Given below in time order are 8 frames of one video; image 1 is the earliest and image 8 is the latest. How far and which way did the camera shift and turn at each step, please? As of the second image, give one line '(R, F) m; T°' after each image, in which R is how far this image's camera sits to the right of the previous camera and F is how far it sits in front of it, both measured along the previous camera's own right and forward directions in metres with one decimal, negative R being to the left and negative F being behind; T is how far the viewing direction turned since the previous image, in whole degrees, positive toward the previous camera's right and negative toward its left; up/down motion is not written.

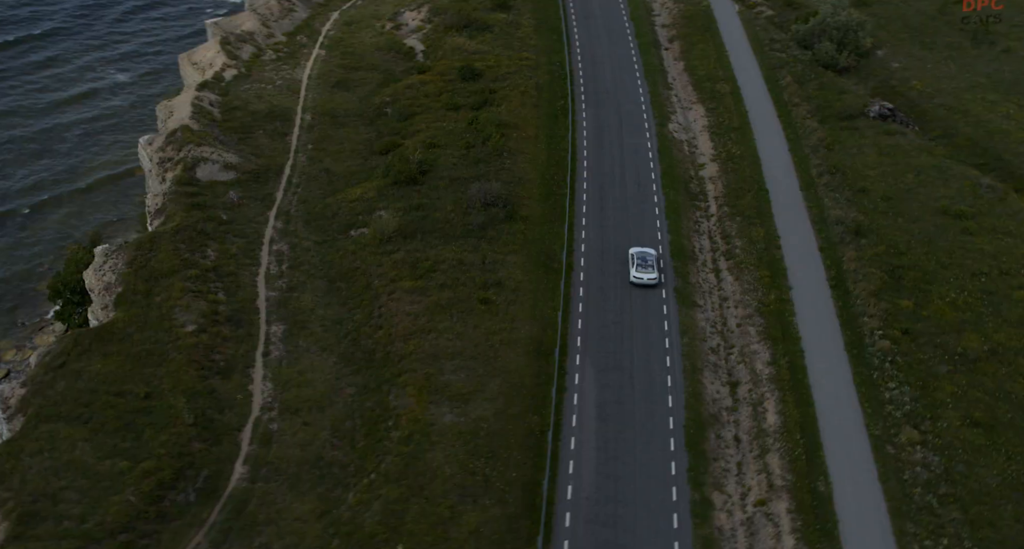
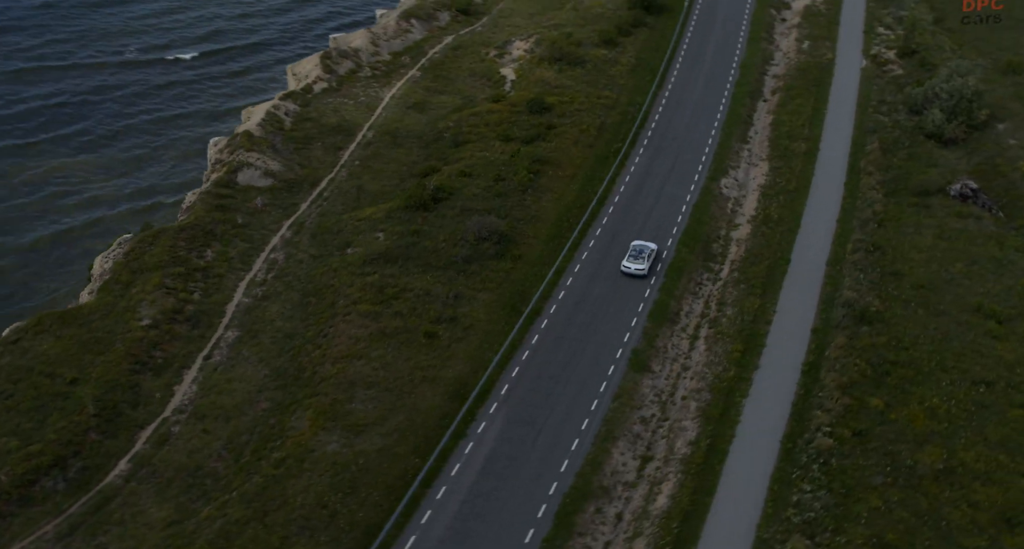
(+11.0, +3.5) m; -12°
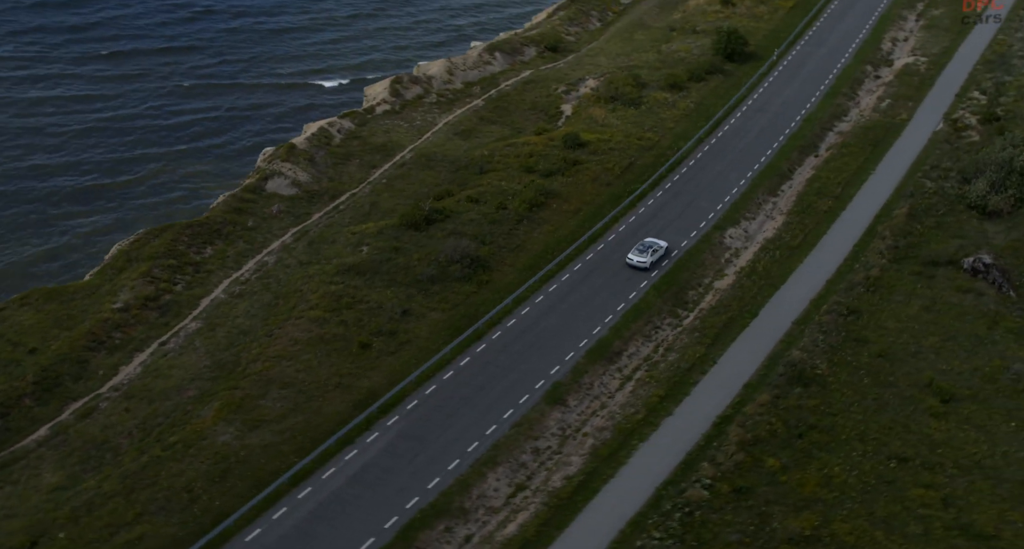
(+9.9, +0.8) m; -9°
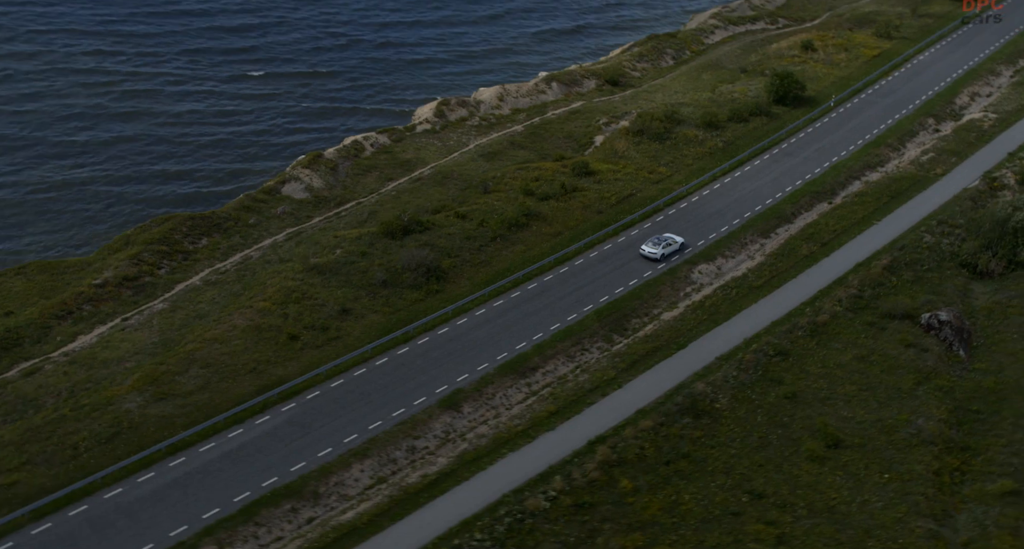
(+9.6, -0.3) m; -7°
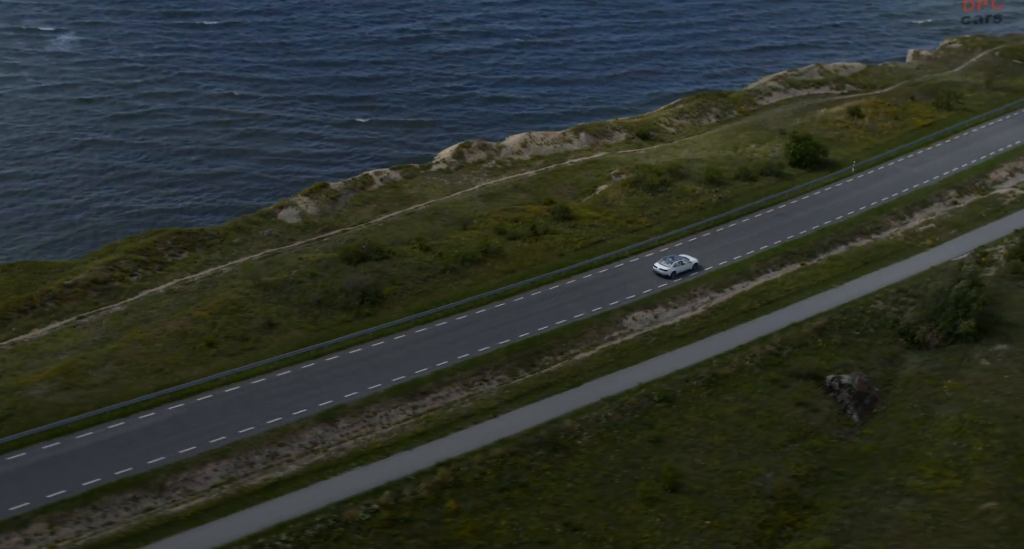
(+10.0, -0.8) m; -6°
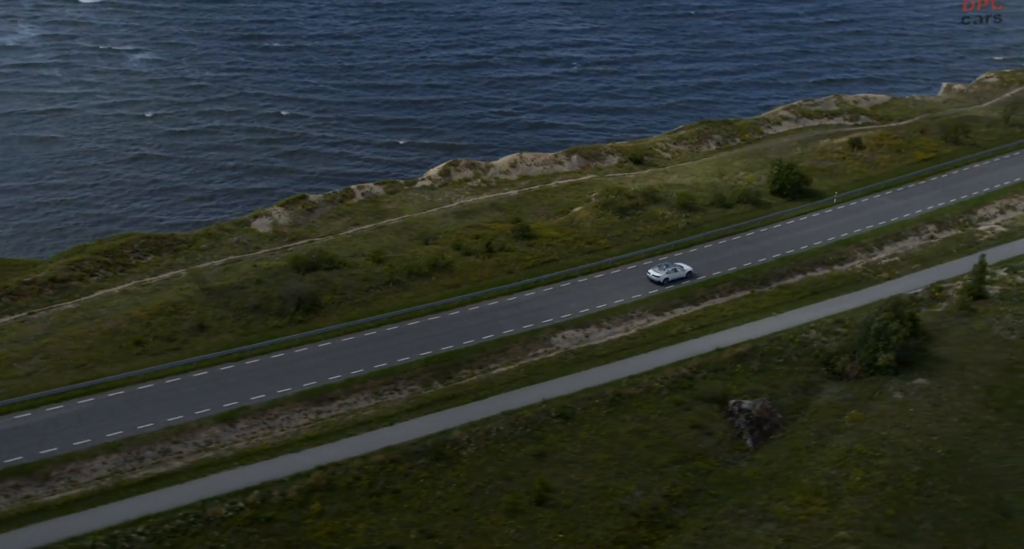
(+6.8, -0.7) m; -3°
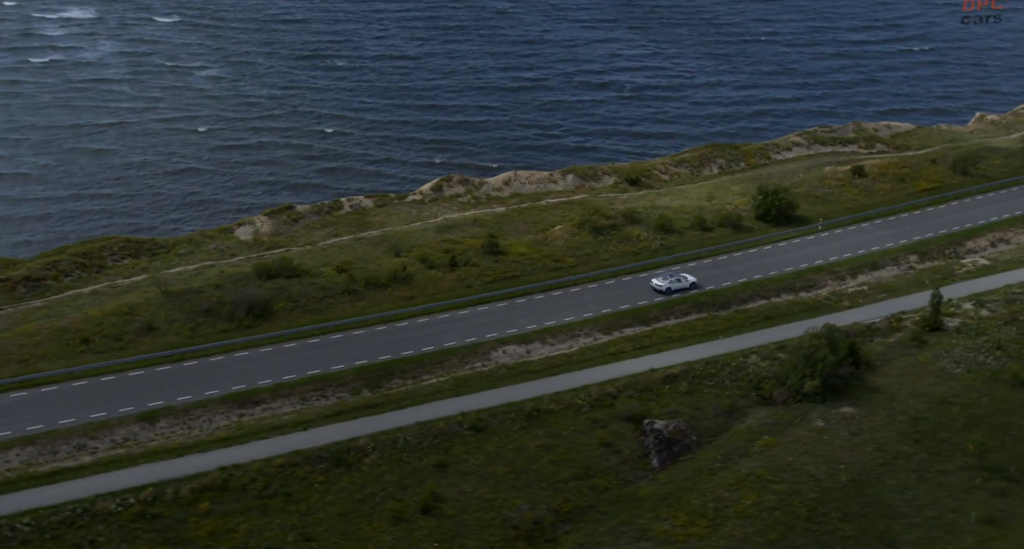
(+6.1, -0.7) m; -3°
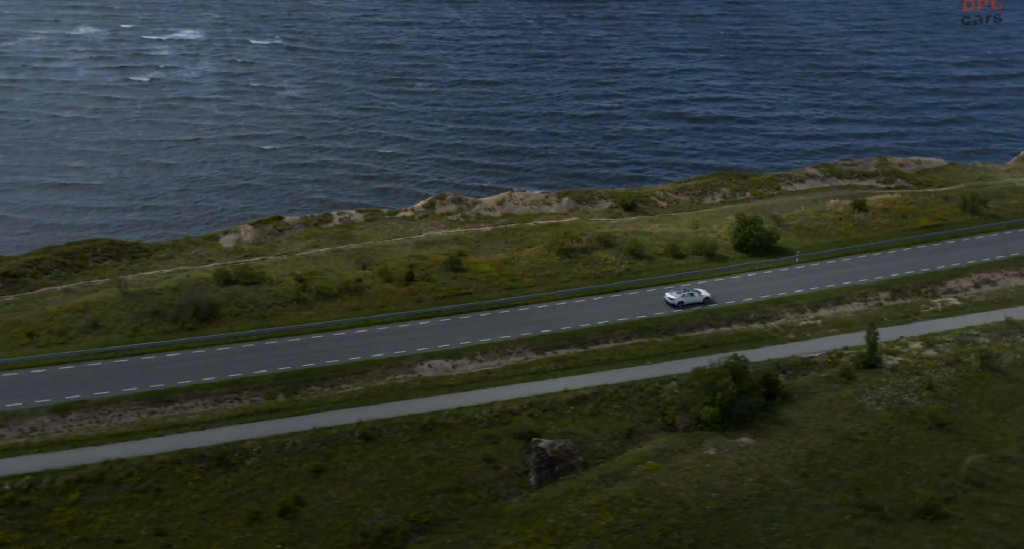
(+8.2, -1.3) m; -4°
